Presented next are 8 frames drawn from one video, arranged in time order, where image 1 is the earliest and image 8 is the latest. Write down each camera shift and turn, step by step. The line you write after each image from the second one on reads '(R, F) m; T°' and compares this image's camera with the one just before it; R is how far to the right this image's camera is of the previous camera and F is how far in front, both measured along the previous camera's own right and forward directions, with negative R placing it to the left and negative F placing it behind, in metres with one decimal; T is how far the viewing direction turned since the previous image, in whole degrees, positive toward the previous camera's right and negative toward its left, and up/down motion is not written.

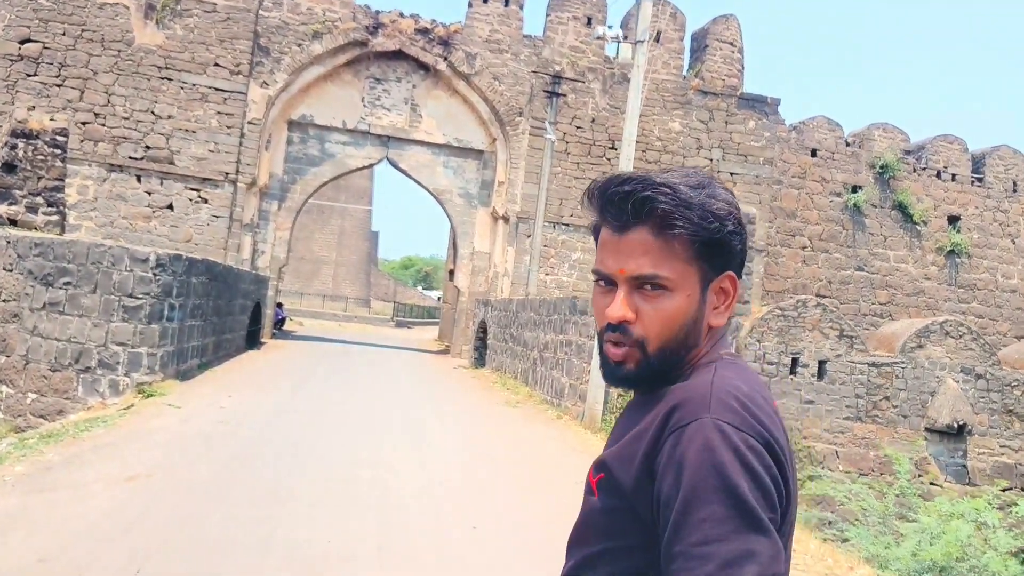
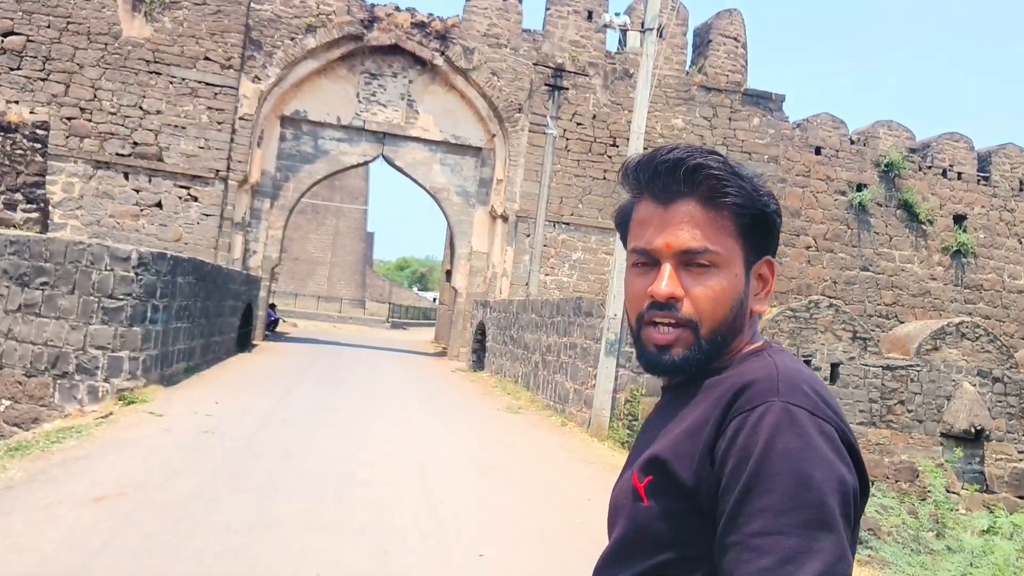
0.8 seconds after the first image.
(-0.1, +0.4) m; 0°
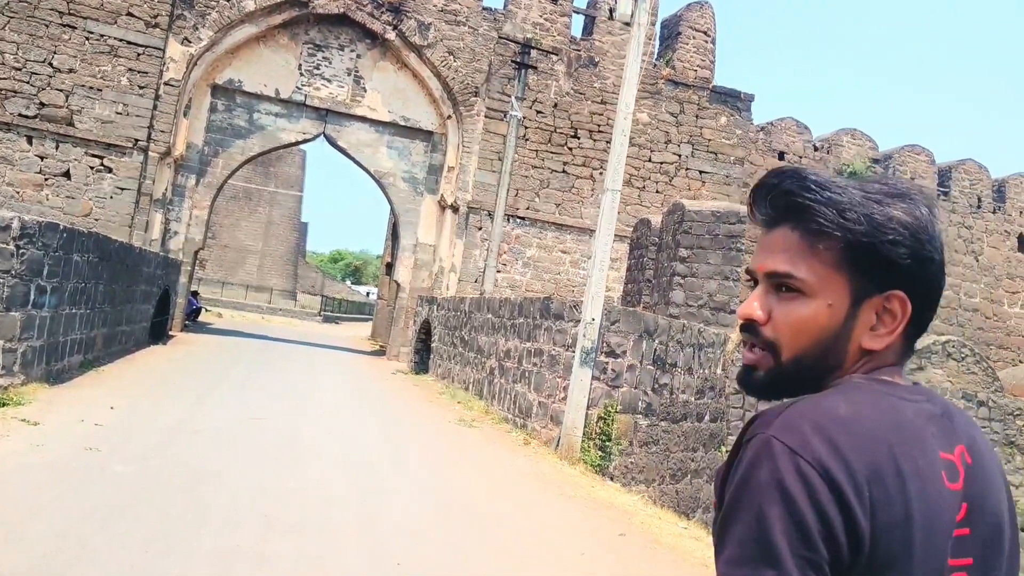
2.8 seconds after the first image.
(-0.2, +1.1) m; +4°
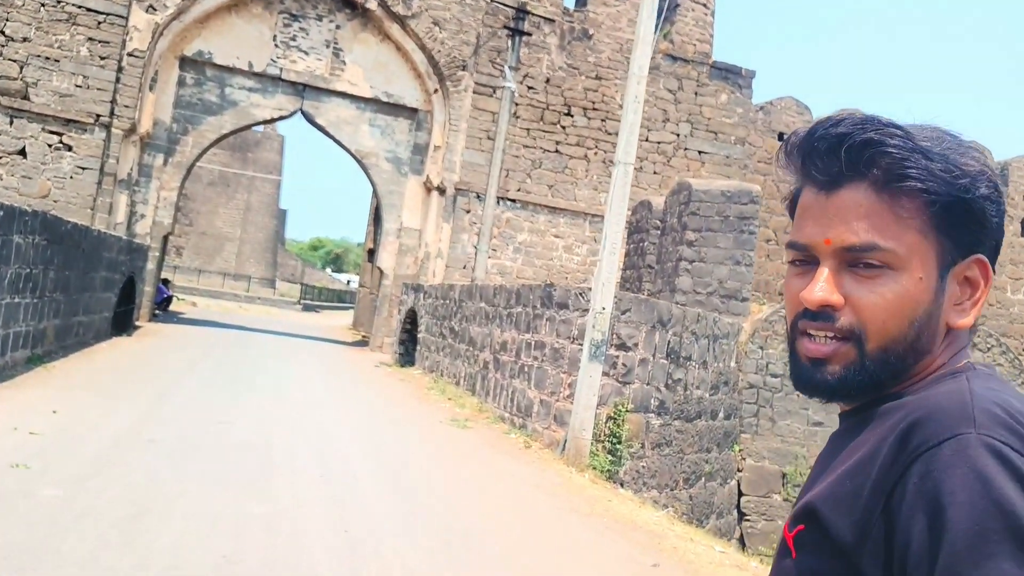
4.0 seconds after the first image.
(-0.1, +0.8) m; +1°
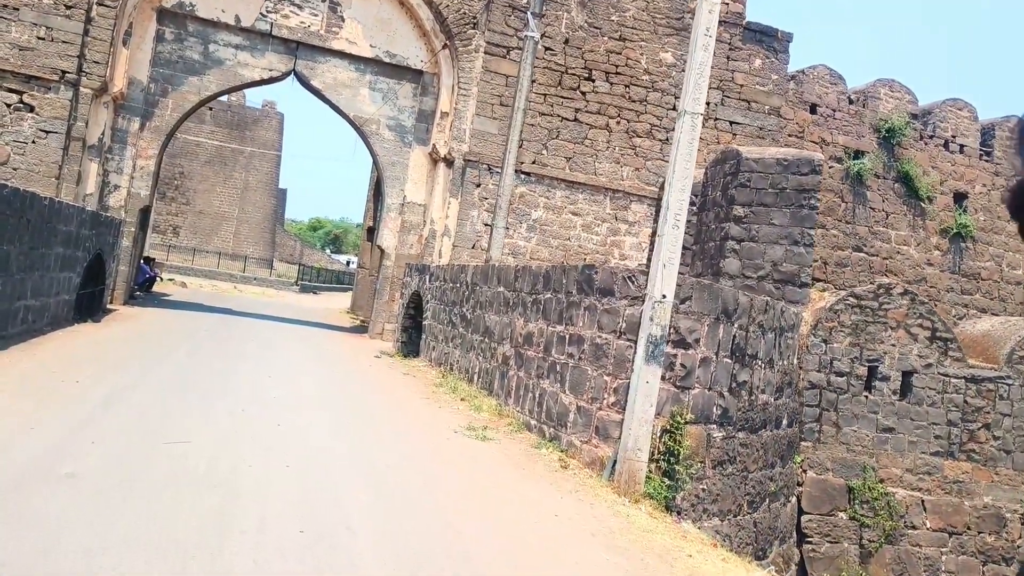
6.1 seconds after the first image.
(-0.2, +1.3) m; 0°
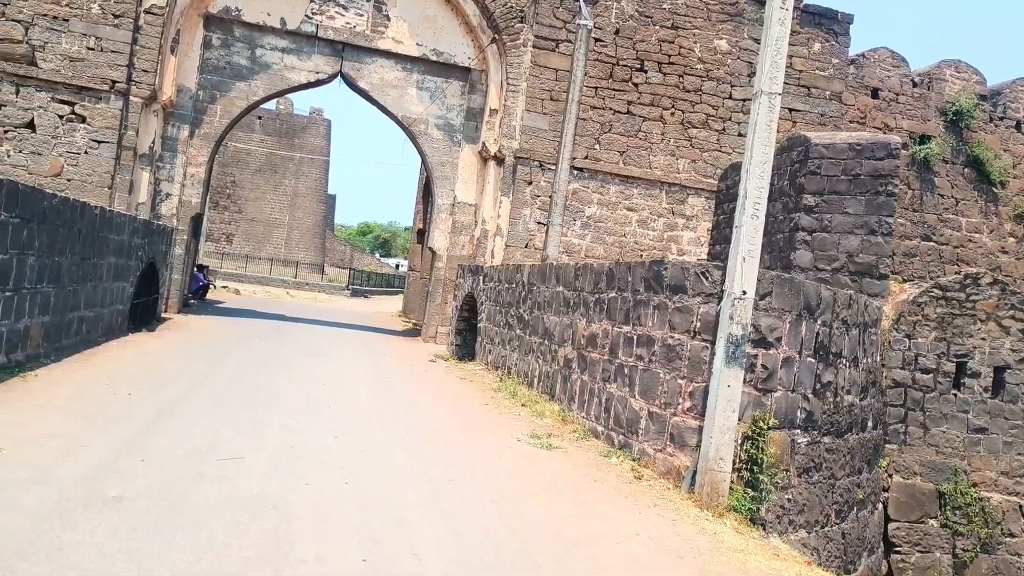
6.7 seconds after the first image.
(-0.1, +0.3) m; -3°
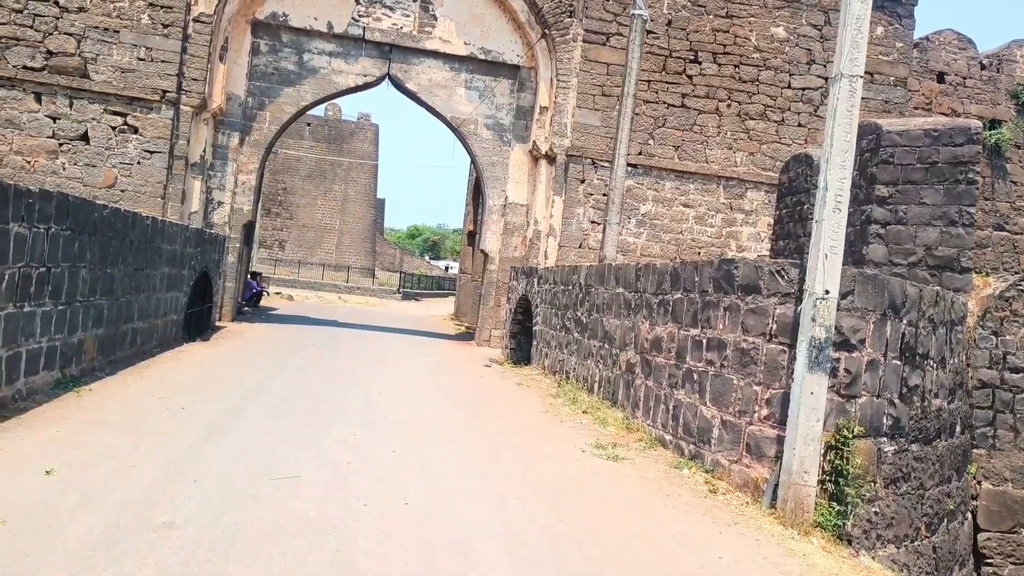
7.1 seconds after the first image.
(-0.1, +0.2) m; -3°
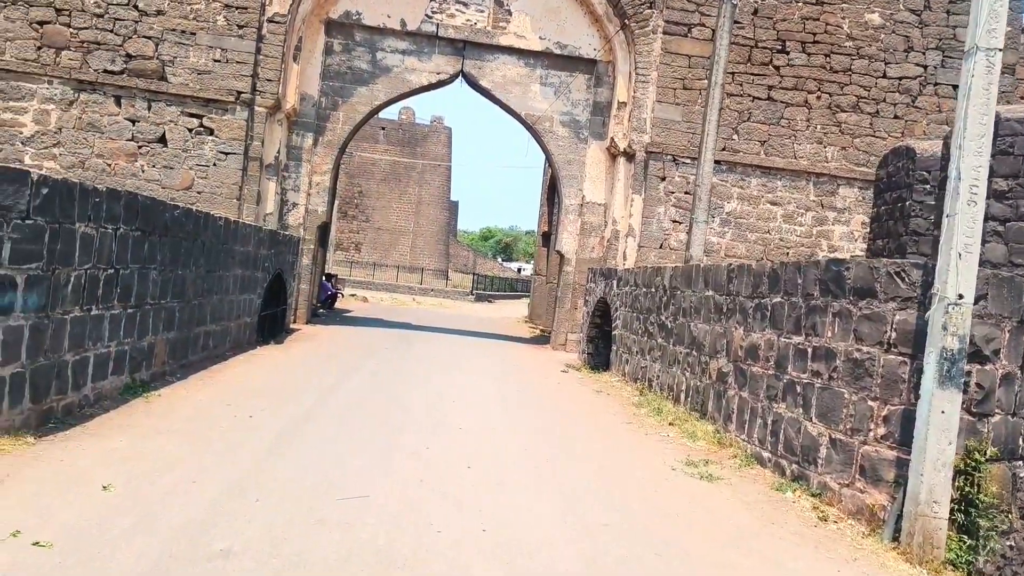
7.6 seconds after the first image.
(-0.1, +0.4) m; -5°
